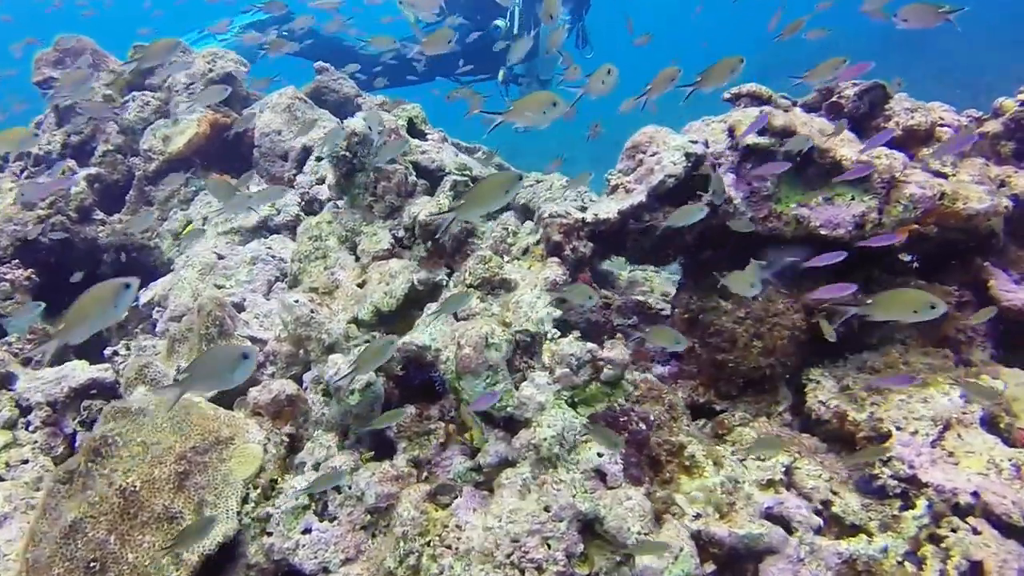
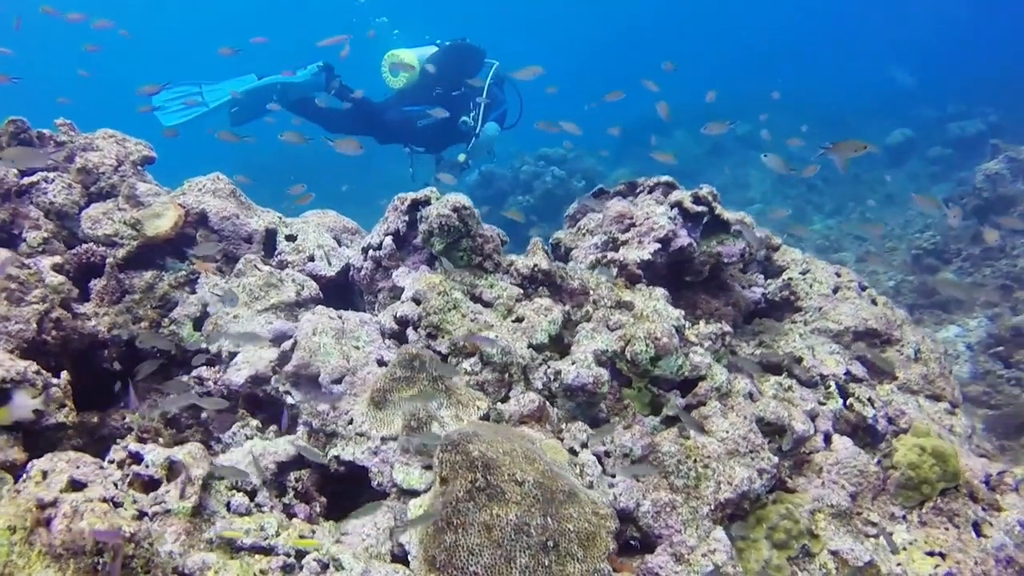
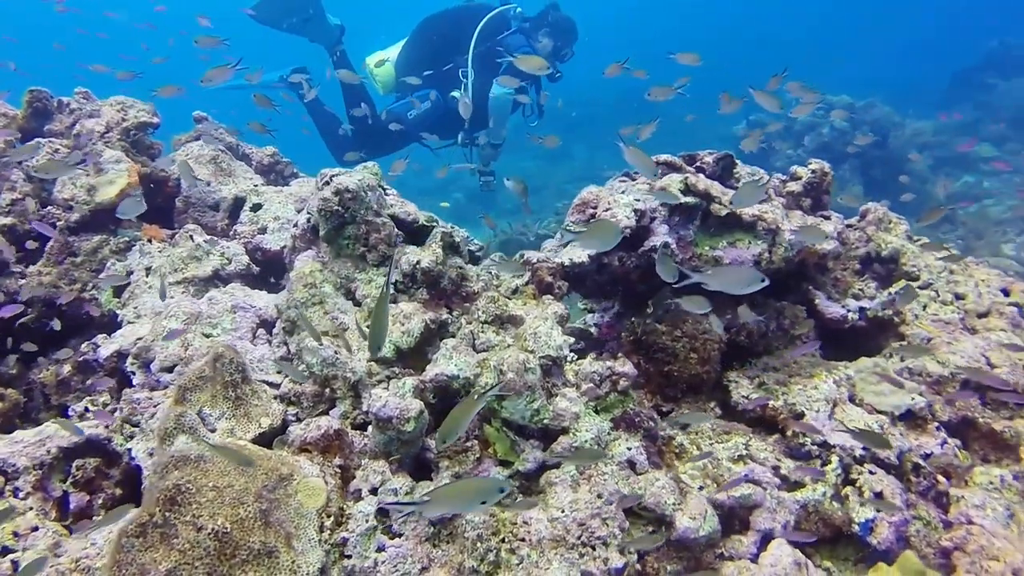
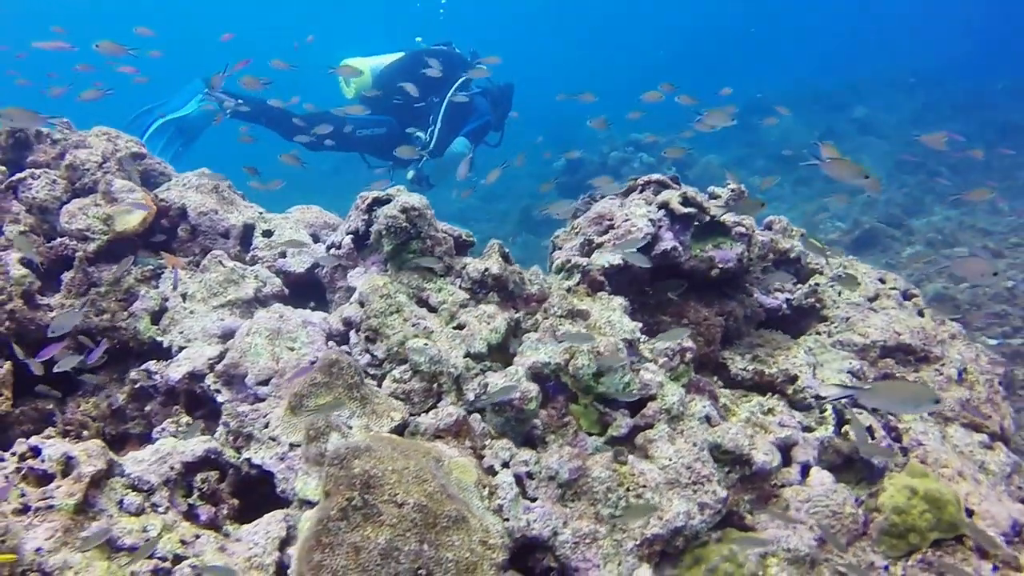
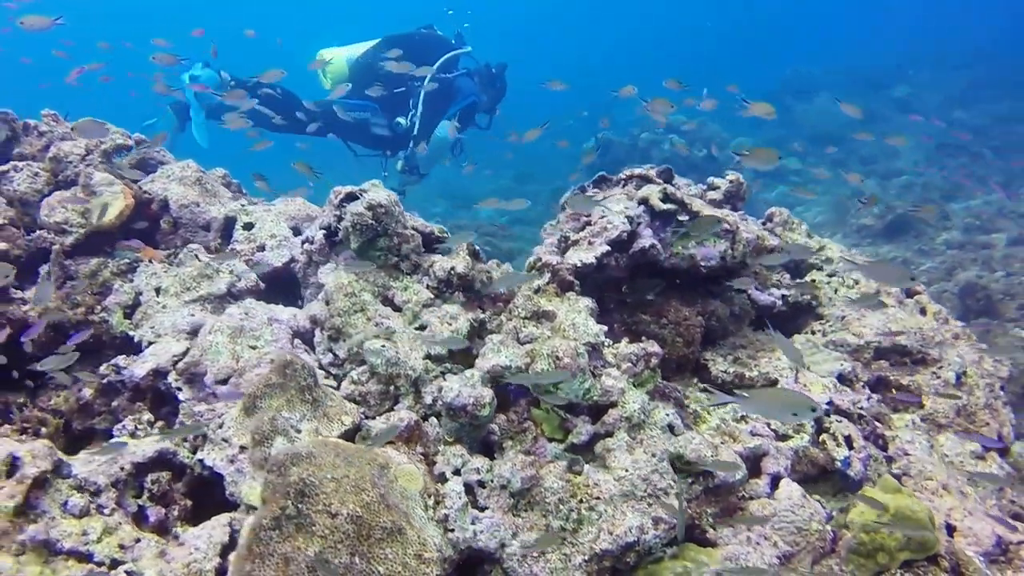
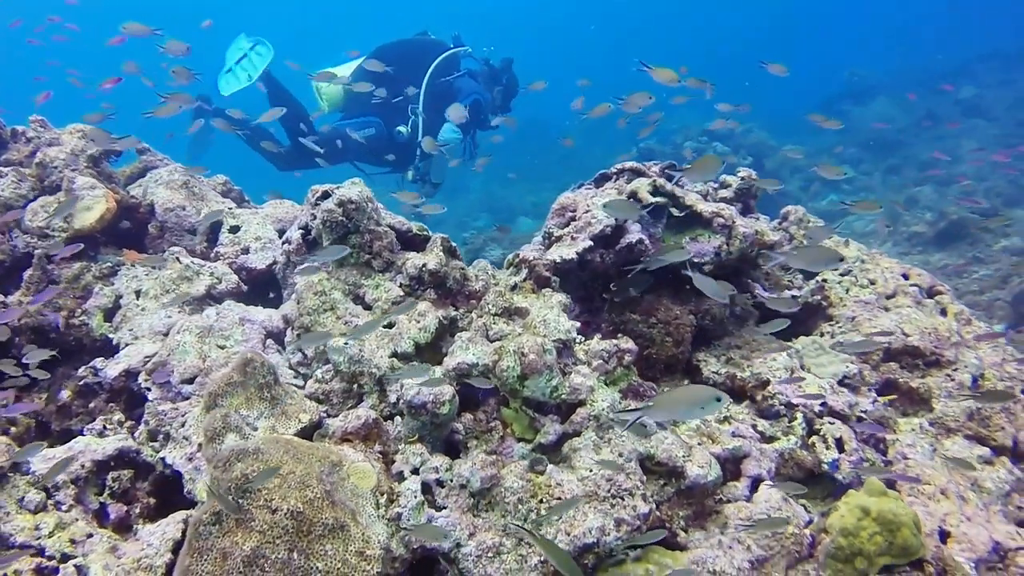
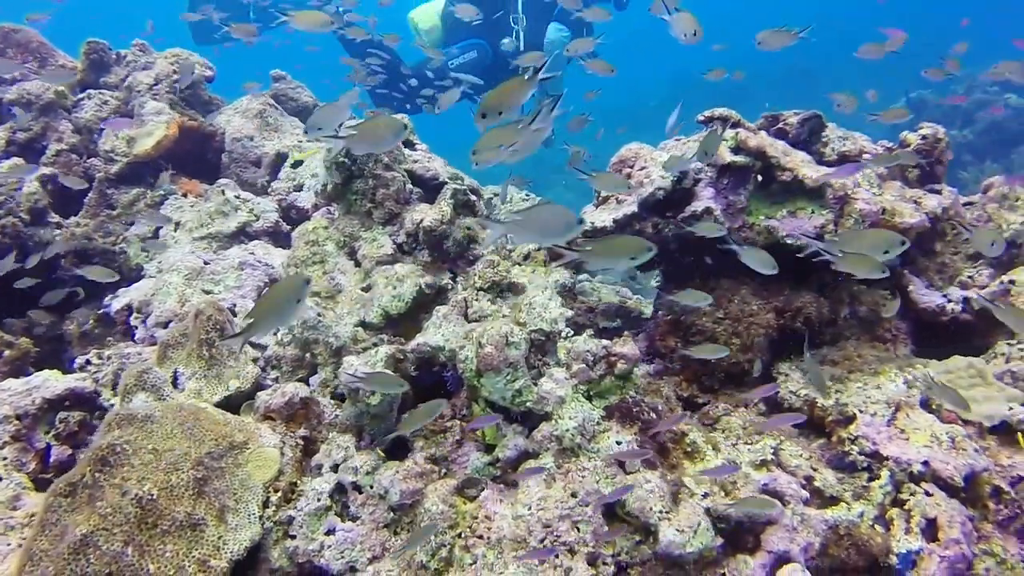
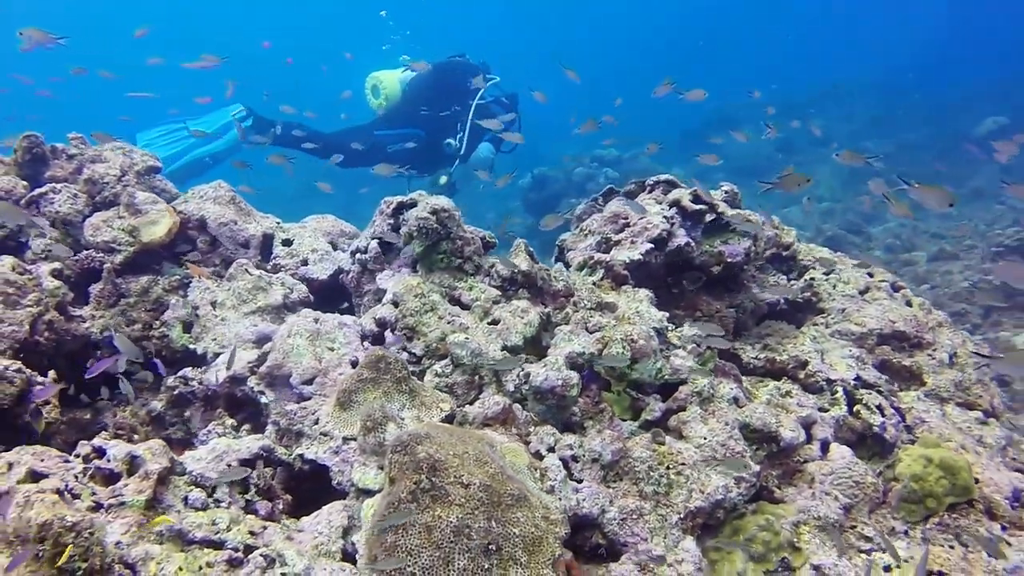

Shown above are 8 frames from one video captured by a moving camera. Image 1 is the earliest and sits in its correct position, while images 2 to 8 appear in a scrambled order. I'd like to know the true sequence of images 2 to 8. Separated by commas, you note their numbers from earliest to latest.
7, 3, 6, 5, 4, 8, 2
